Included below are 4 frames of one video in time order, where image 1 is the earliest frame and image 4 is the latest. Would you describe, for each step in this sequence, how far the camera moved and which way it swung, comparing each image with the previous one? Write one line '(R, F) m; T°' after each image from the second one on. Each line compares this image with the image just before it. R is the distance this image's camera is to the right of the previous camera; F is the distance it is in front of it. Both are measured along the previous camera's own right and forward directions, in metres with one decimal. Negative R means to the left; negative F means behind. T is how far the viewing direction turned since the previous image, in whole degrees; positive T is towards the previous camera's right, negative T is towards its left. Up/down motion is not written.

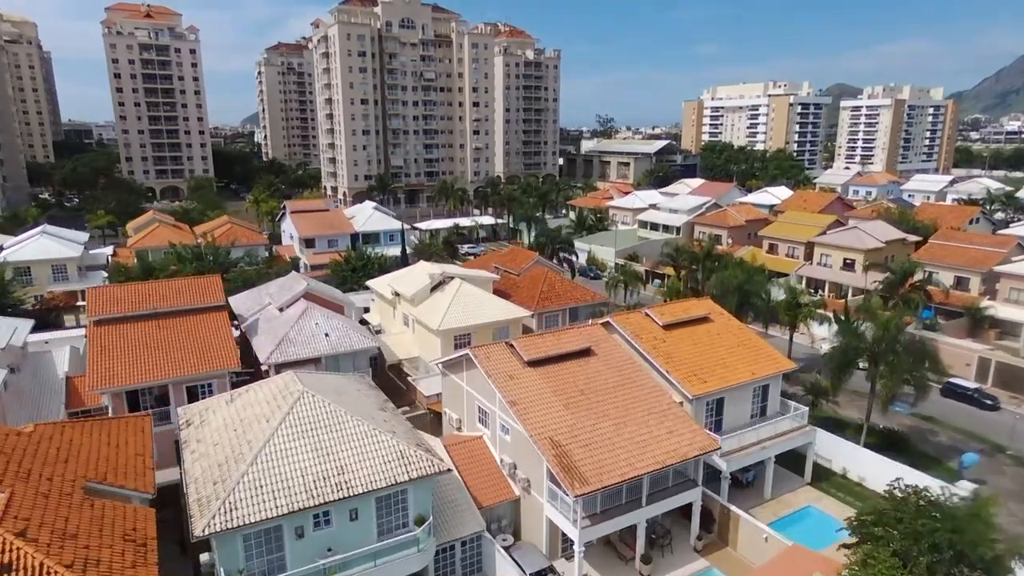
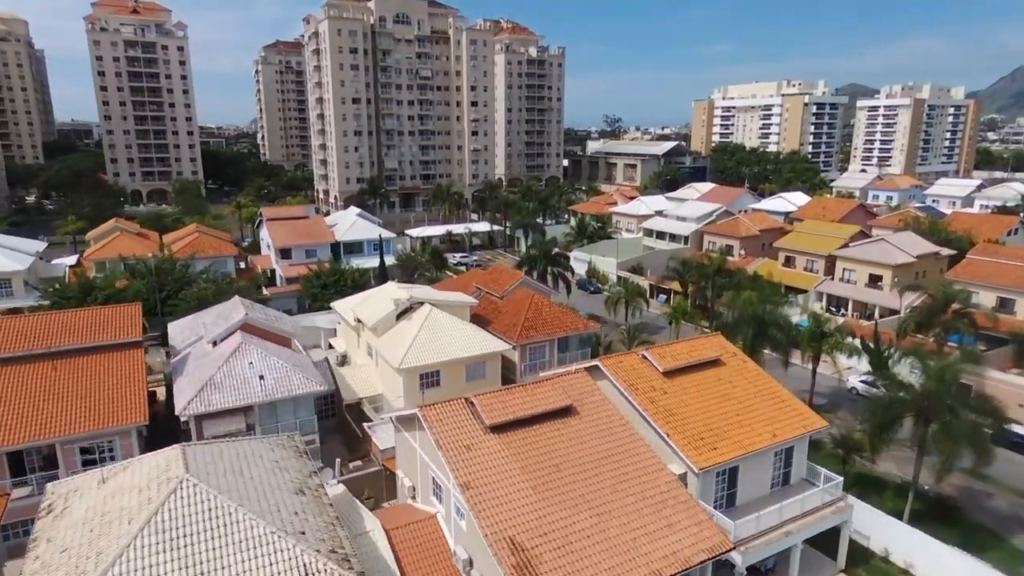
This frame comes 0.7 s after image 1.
(+1.4, +4.9) m; -1°
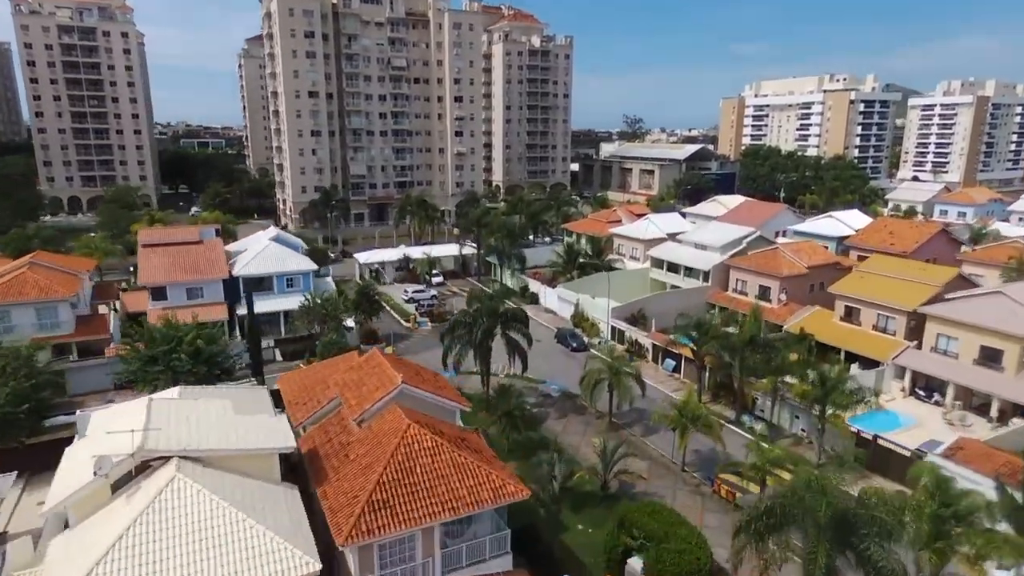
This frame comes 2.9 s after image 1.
(+4.6, +15.4) m; -2°
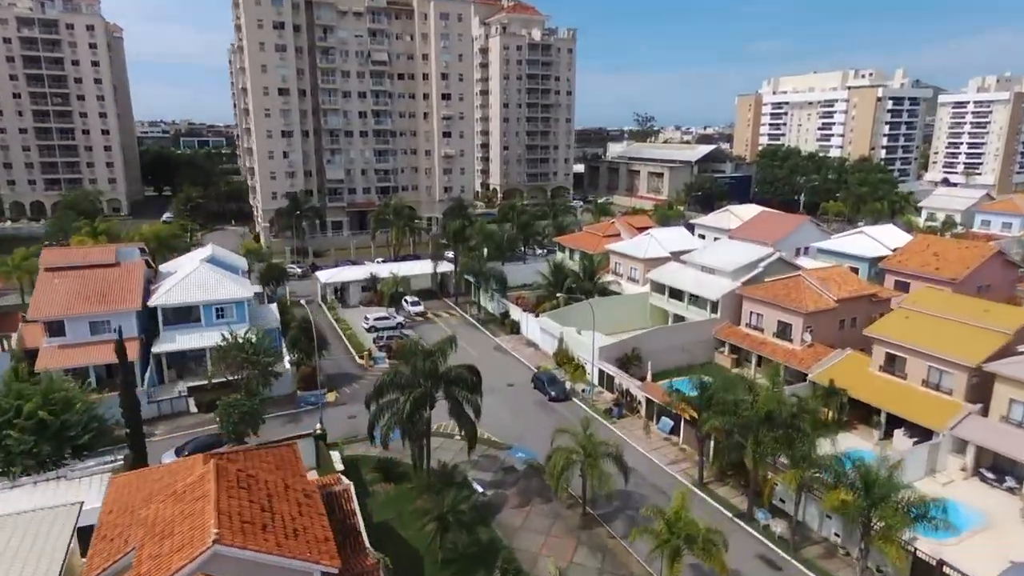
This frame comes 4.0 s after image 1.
(+2.6, +7.3) m; -1°
